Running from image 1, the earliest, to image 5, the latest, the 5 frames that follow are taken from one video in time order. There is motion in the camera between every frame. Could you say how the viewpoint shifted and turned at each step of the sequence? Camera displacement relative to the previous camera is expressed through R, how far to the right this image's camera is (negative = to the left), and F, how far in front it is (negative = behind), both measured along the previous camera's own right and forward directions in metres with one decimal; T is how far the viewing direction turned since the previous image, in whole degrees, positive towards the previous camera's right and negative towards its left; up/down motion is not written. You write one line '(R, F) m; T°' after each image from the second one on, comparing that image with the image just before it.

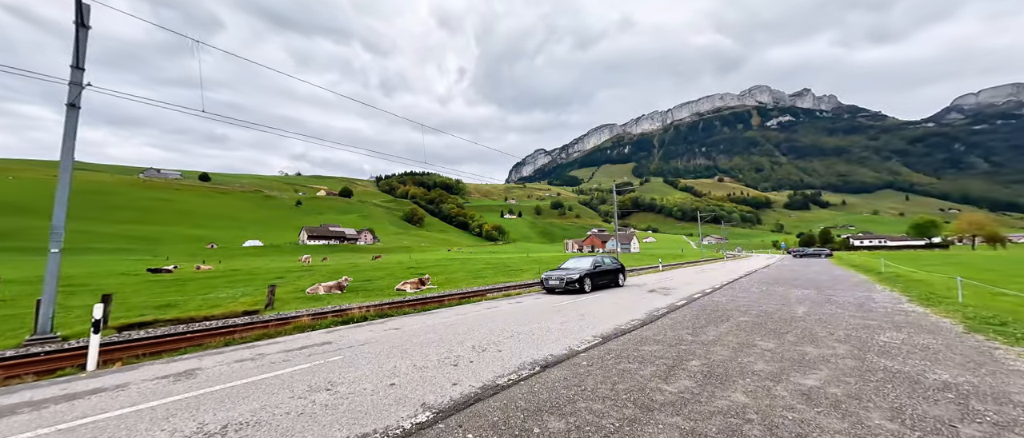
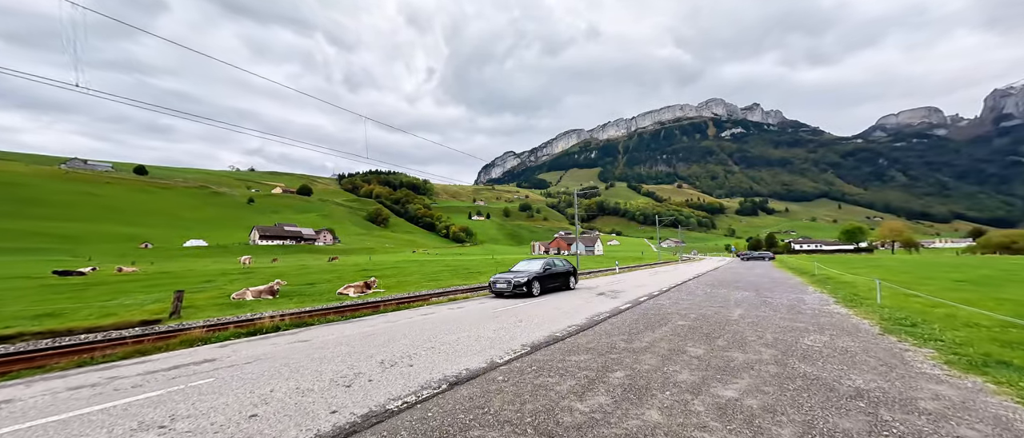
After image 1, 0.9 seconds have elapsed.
(+1.2, +0.7) m; +5°
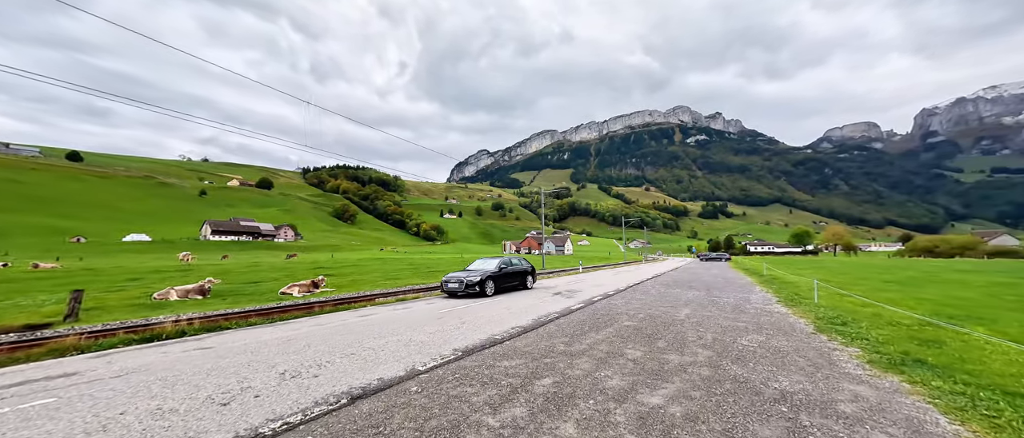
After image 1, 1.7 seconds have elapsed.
(+1.0, +0.6) m; +5°
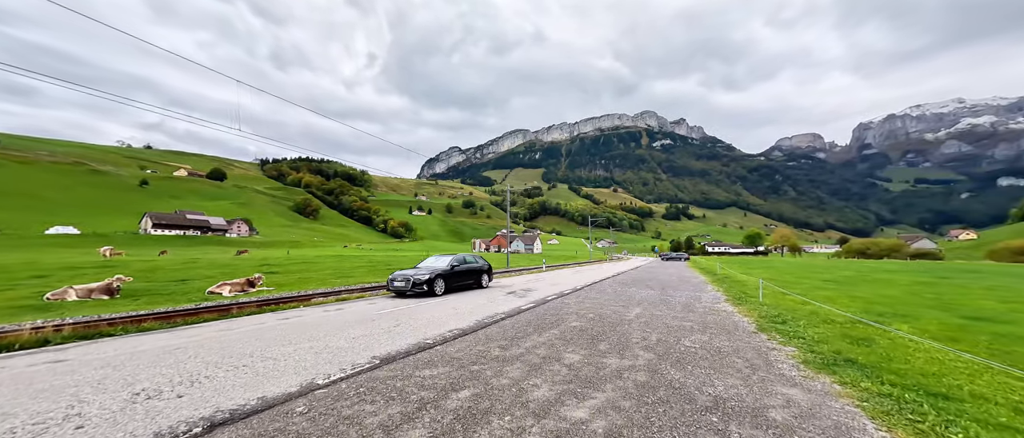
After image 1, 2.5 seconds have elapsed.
(+0.9, +0.7) m; +5°
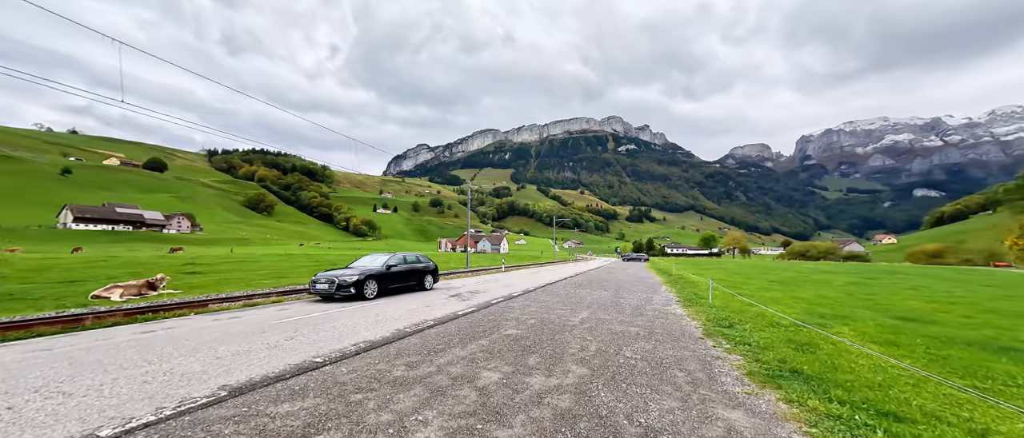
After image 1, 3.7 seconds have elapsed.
(+1.2, +1.3) m; +5°
